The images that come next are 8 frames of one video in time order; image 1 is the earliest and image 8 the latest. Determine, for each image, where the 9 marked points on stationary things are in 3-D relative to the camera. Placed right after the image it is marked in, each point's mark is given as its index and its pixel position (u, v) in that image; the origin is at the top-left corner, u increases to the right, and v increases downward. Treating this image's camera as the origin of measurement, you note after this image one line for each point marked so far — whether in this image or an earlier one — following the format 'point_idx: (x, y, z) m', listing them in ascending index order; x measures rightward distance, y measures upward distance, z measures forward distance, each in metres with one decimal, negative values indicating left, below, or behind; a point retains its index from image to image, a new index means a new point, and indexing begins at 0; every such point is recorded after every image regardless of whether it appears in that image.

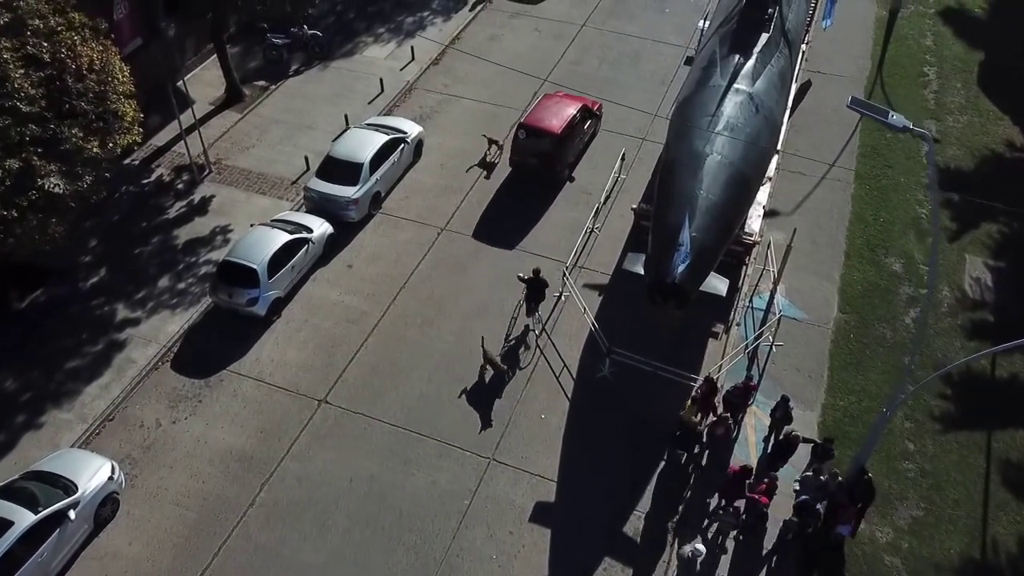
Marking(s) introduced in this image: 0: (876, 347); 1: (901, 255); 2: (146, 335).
0: (+6.7, -1.1, +16.4) m
1: (+8.0, +0.7, +18.5) m
2: (-6.7, -0.9, +16.3) m
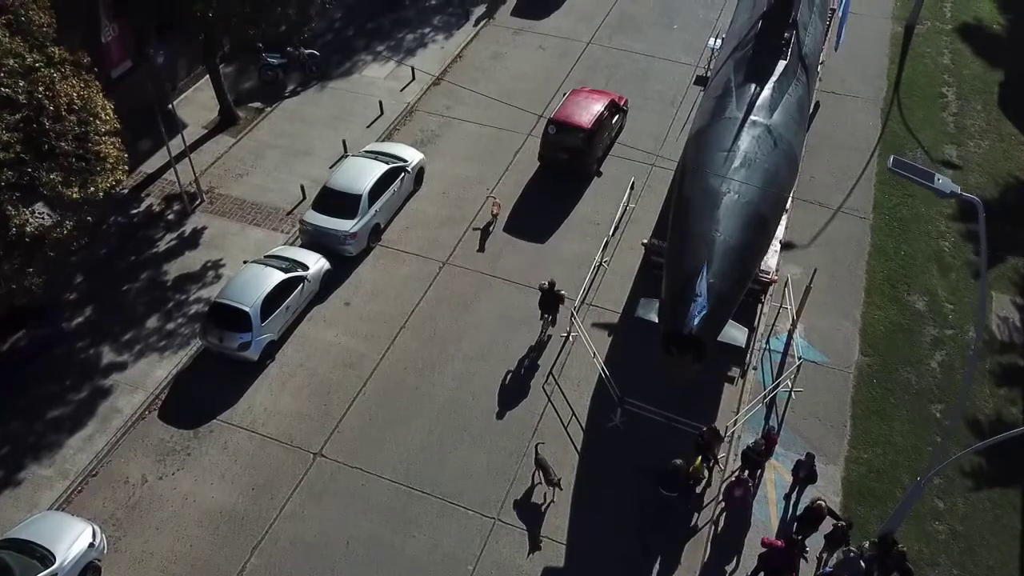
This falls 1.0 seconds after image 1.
0: (+6.8, -1.8, +15.6) m
1: (+8.1, -0.1, +17.6) m
2: (-6.6, -1.6, +15.5) m
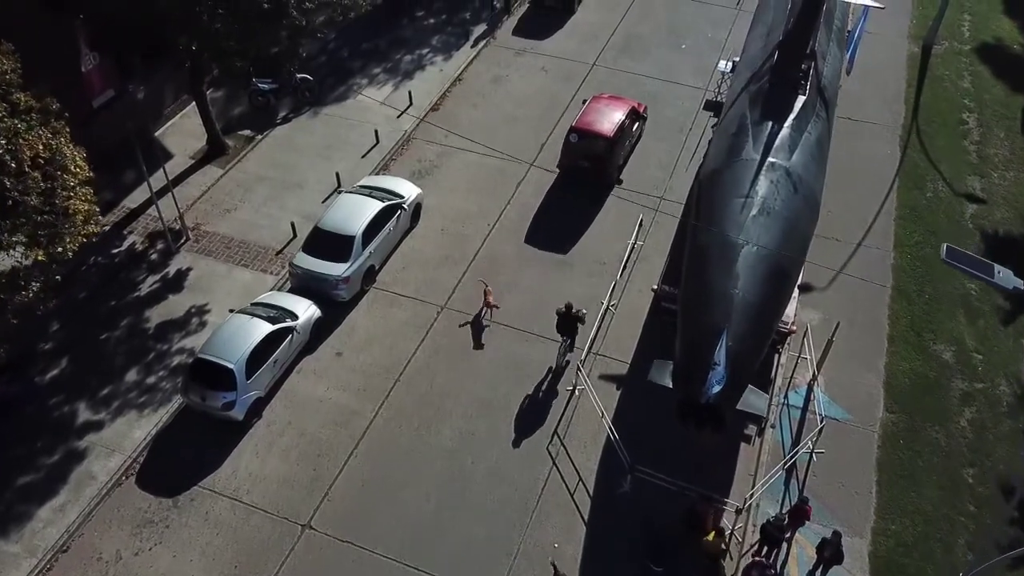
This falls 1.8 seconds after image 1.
0: (+6.8, -2.7, +14.6) m
1: (+8.2, -1.0, +16.6) m
2: (-6.6, -2.5, +14.5) m
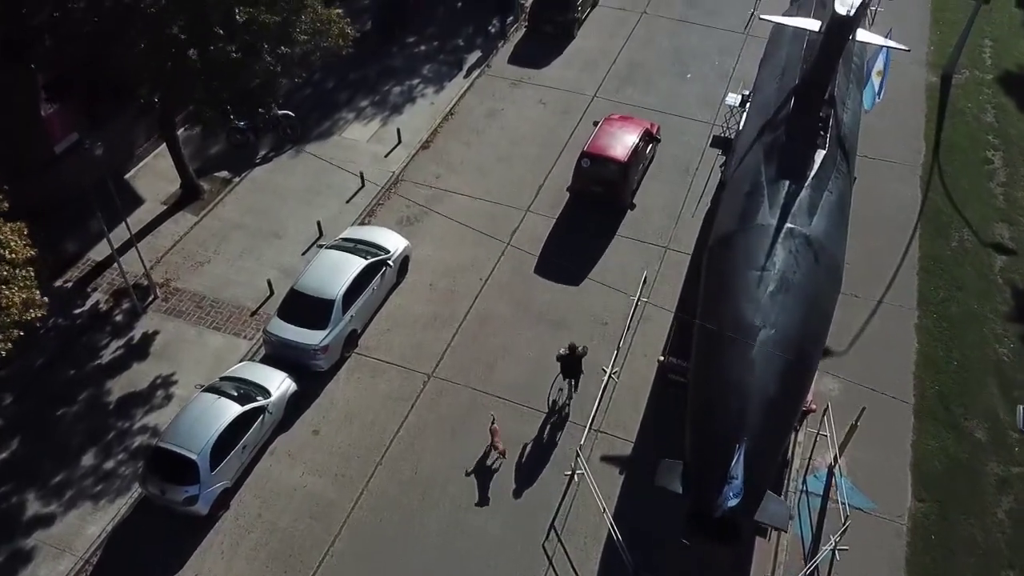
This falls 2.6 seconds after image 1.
0: (+6.7, -4.0, +13.3) m
1: (+8.0, -2.2, +15.3) m
2: (-6.7, -3.7, +13.2) m
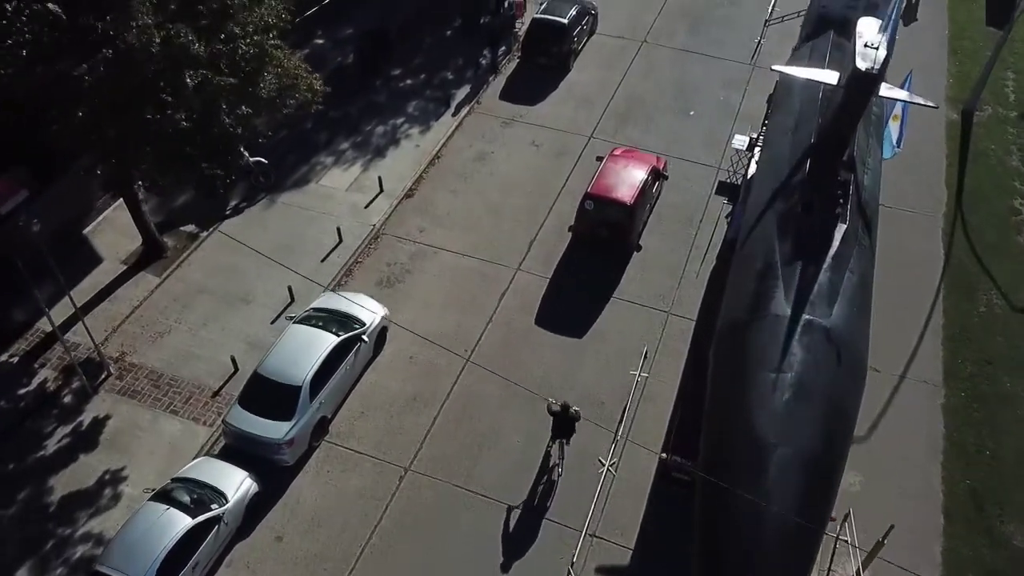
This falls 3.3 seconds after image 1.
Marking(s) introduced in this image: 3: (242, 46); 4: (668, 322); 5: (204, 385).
0: (+6.5, -5.3, +11.7) m
1: (+7.8, -3.5, +13.7) m
2: (-6.9, -5.1, +11.7) m
3: (-4.0, +3.6, +13.4) m
4: (+3.0, -0.7, +17.2) m
5: (-5.4, -1.7, +15.6) m
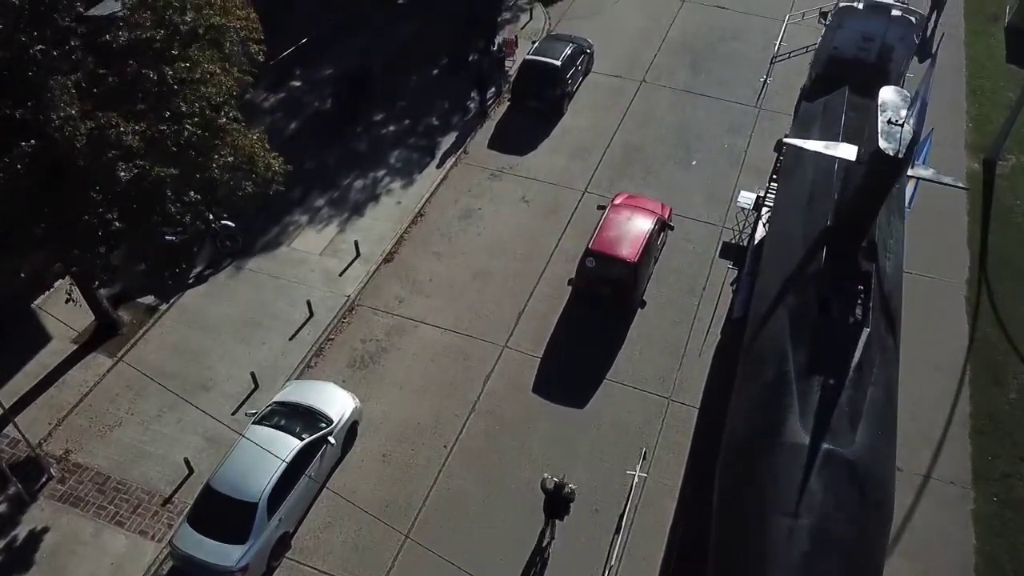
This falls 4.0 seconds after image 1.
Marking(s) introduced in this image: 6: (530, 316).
0: (+6.2, -6.8, +10.2) m
1: (+7.6, -5.0, +12.2) m
2: (-7.2, -6.6, +10.2) m
3: (-4.3, +2.1, +11.9) m
4: (+2.8, -2.1, +15.7) m
5: (-5.6, -3.2, +14.1) m
6: (+0.4, -0.6, +17.4) m
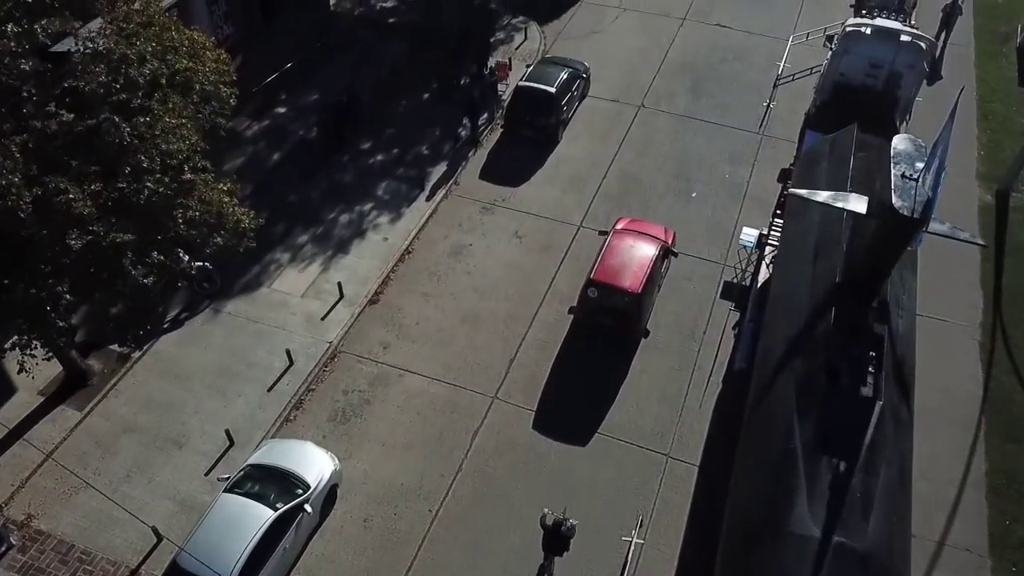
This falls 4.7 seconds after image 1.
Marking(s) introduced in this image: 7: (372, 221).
0: (+6.0, -7.7, +9.4) m
1: (+7.4, -5.9, +11.4) m
2: (-7.3, -7.5, +9.4) m
3: (-4.5, +1.3, +11.1) m
4: (+2.6, -3.0, +14.9) m
5: (-5.8, -4.1, +13.3) m
6: (+0.2, -1.4, +16.6) m
7: (-3.0, +1.5, +19.4) m
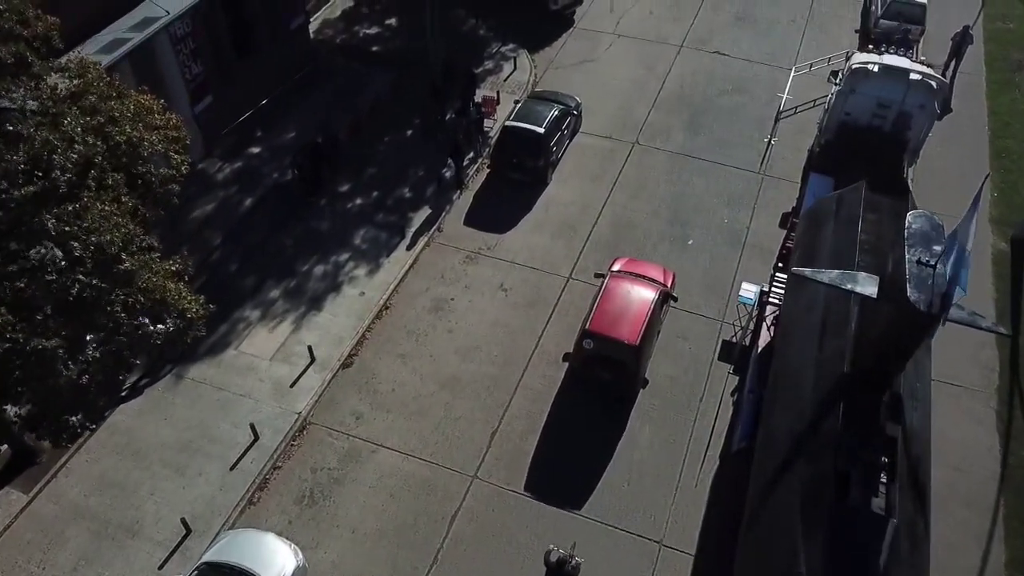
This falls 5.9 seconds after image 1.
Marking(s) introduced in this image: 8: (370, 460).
0: (+5.7, -8.8, +8.3) m
1: (+7.1, -7.0, +10.2) m
2: (-7.7, -8.7, +8.3) m
3: (-4.8, +0.1, +9.9) m
4: (+2.3, -4.2, +13.7) m
5: (-6.1, -5.2, +12.2) m
6: (-0.1, -2.6, +15.4) m
7: (-3.4, +0.3, +18.3) m
8: (-2.4, -2.9, +15.0) m
